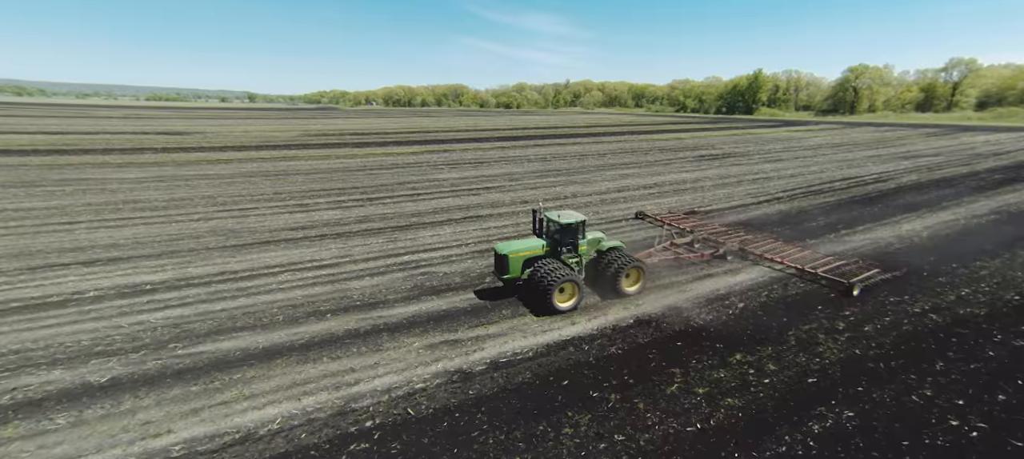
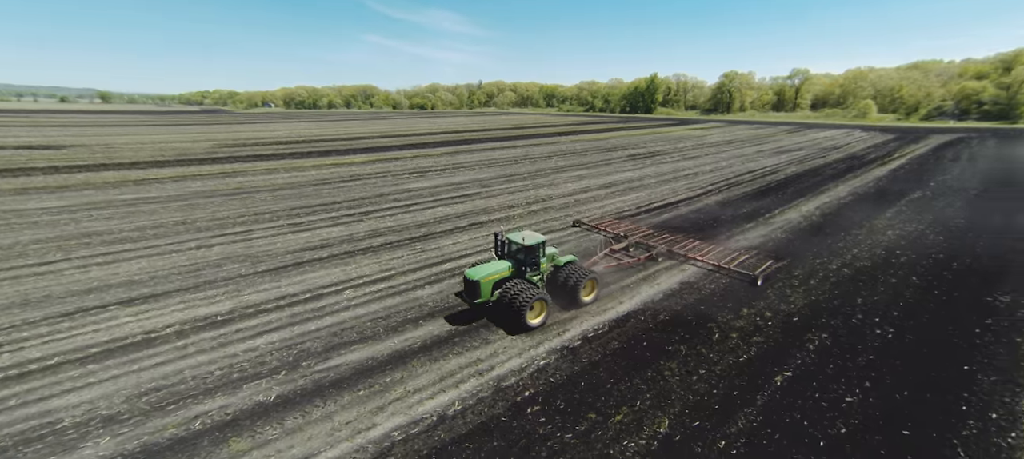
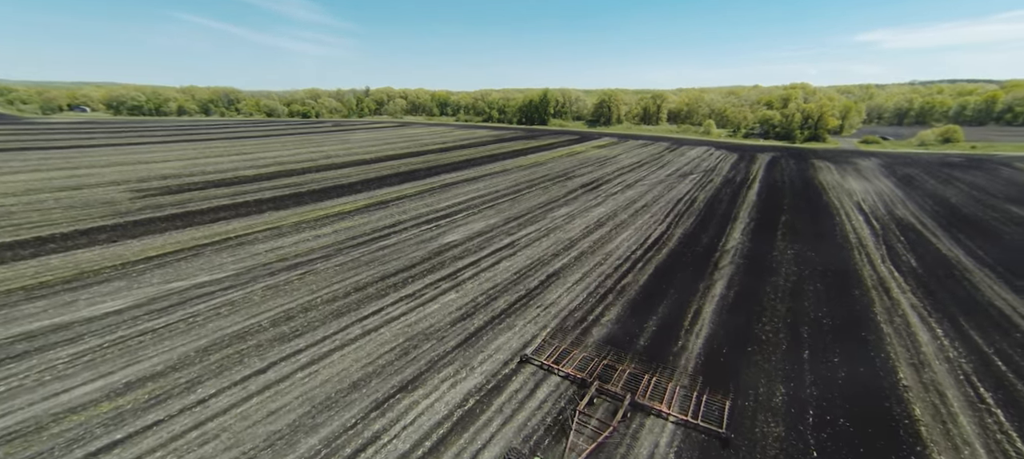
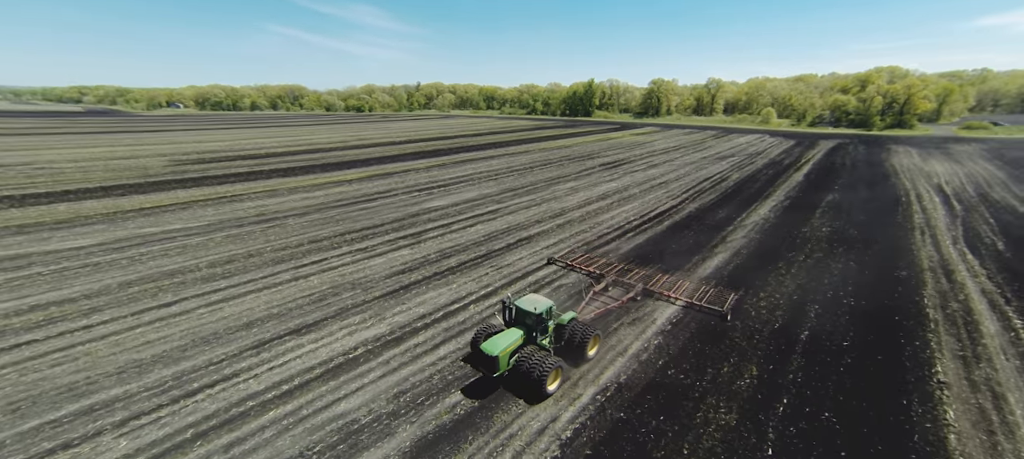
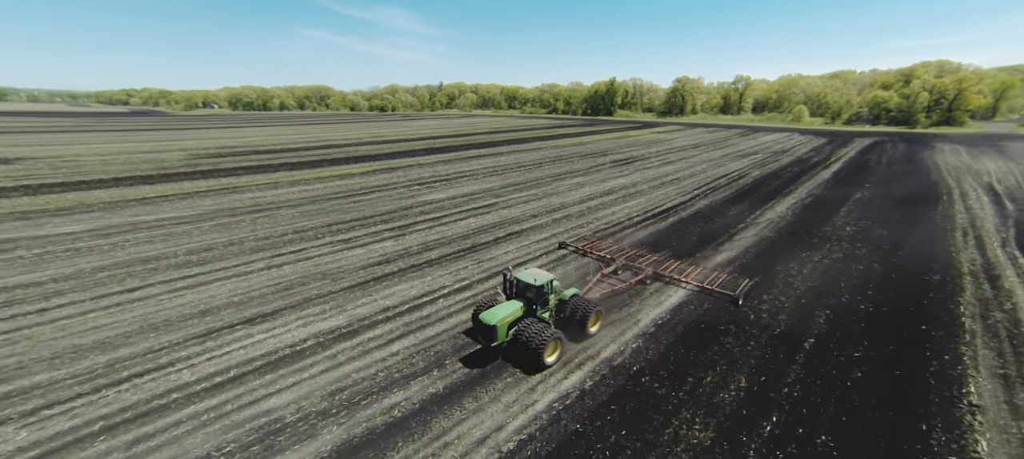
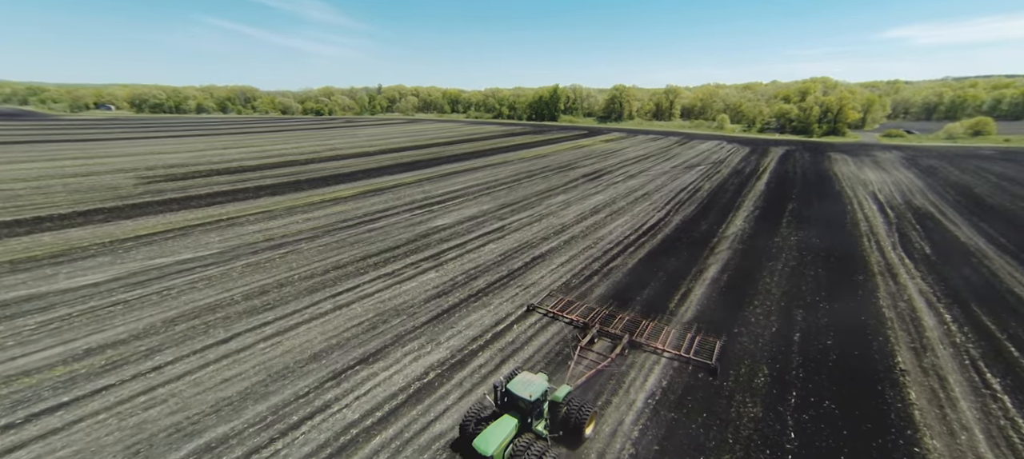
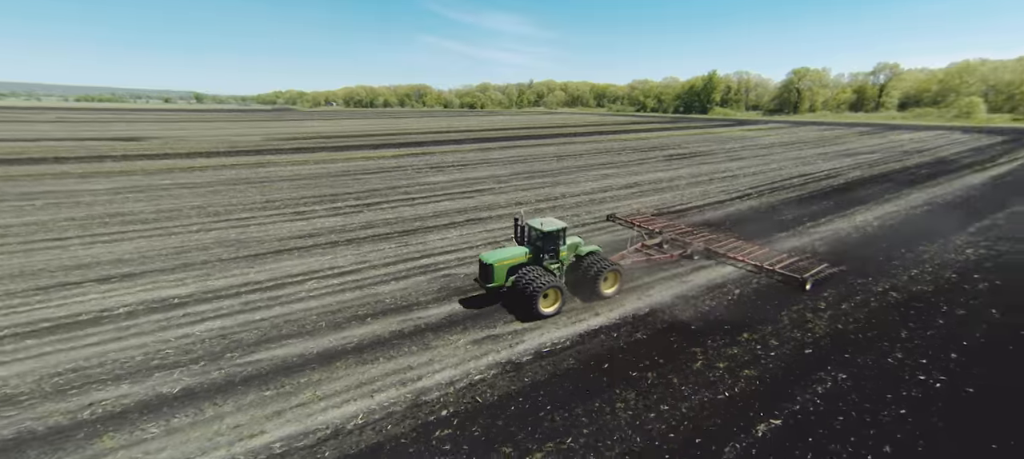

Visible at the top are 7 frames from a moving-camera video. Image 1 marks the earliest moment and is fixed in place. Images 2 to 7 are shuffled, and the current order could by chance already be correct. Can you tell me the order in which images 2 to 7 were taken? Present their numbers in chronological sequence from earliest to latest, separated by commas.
7, 2, 5, 4, 6, 3
